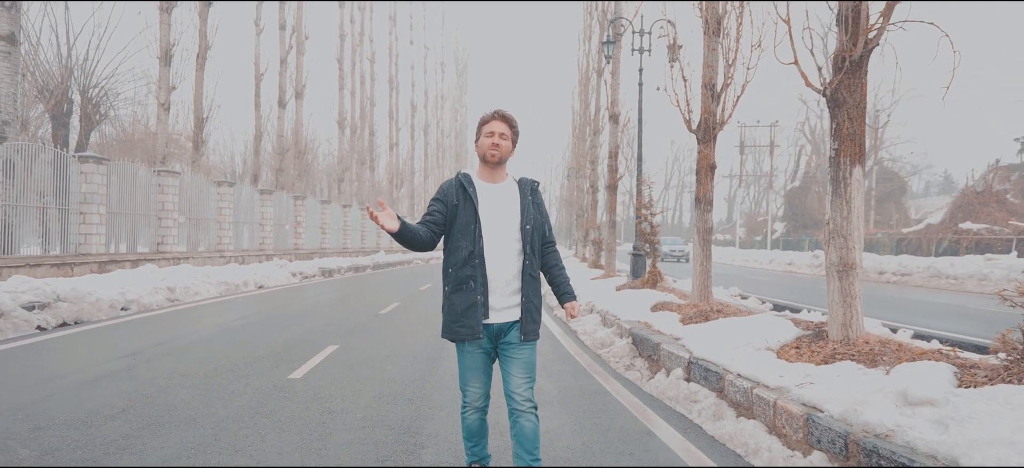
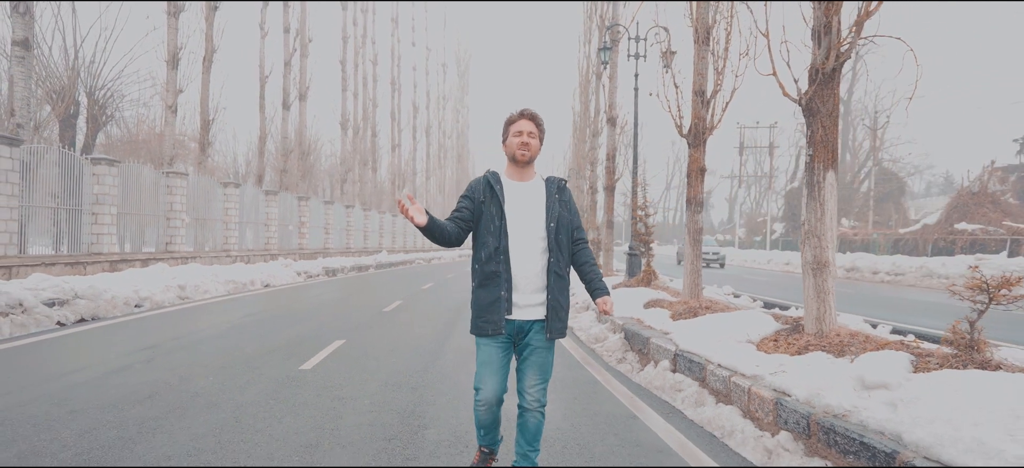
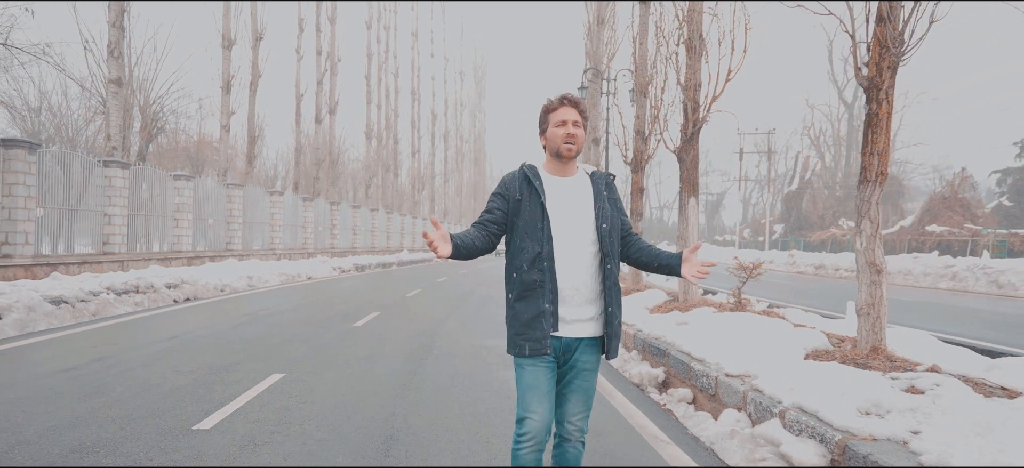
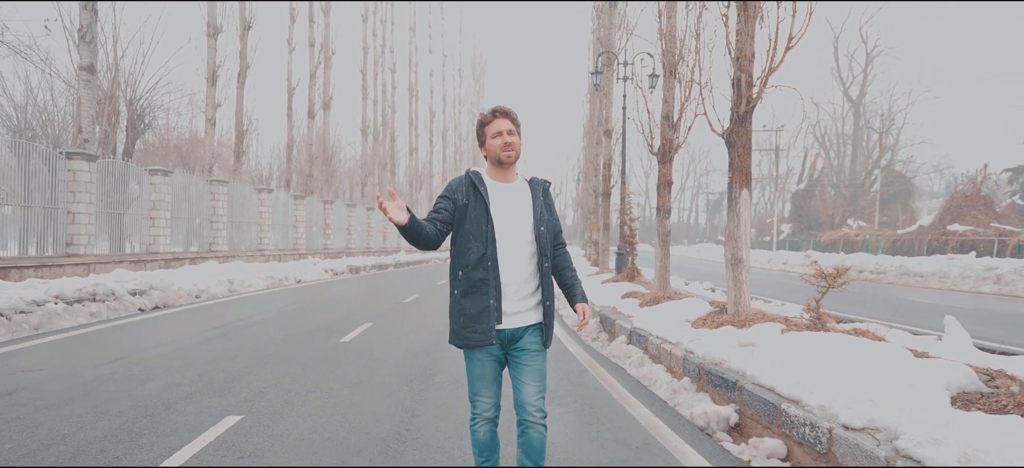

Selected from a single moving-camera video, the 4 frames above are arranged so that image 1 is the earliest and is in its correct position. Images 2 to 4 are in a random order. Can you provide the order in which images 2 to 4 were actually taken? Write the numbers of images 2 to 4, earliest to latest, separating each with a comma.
2, 4, 3
